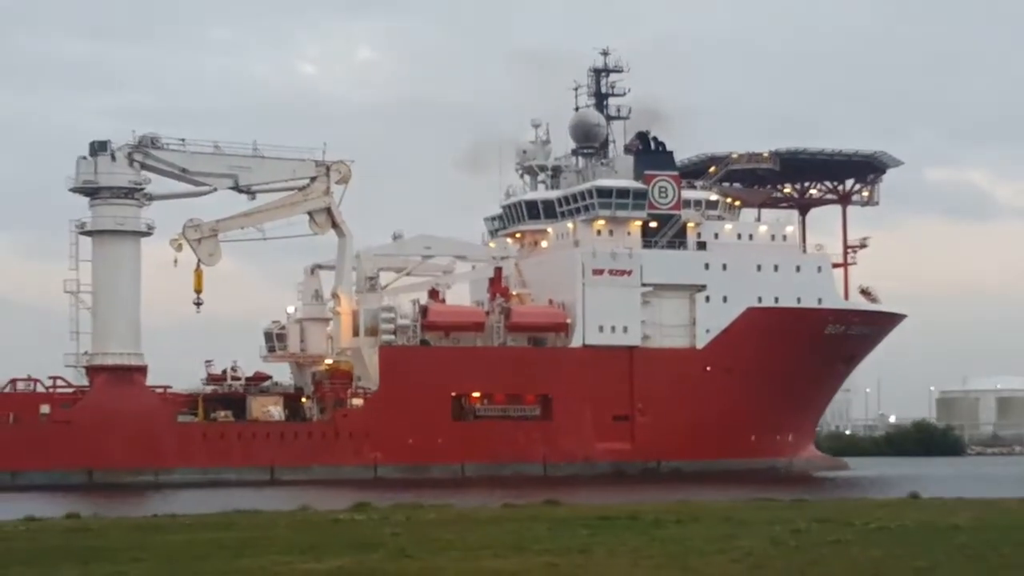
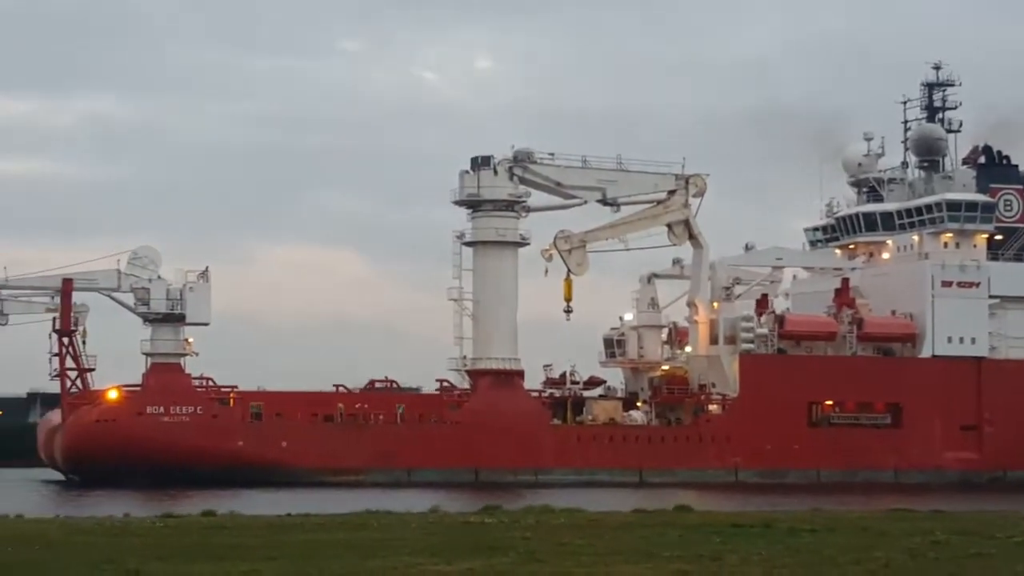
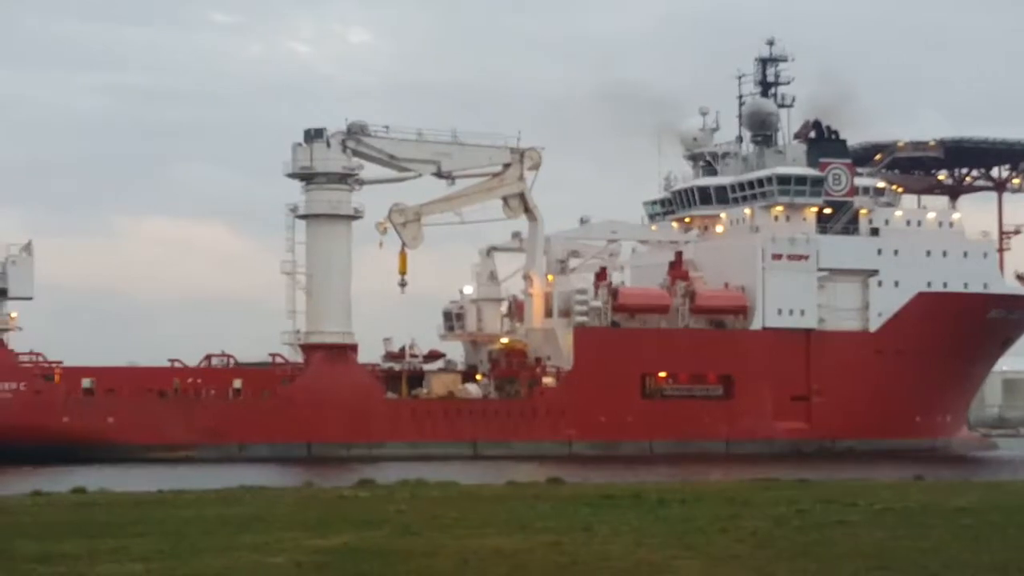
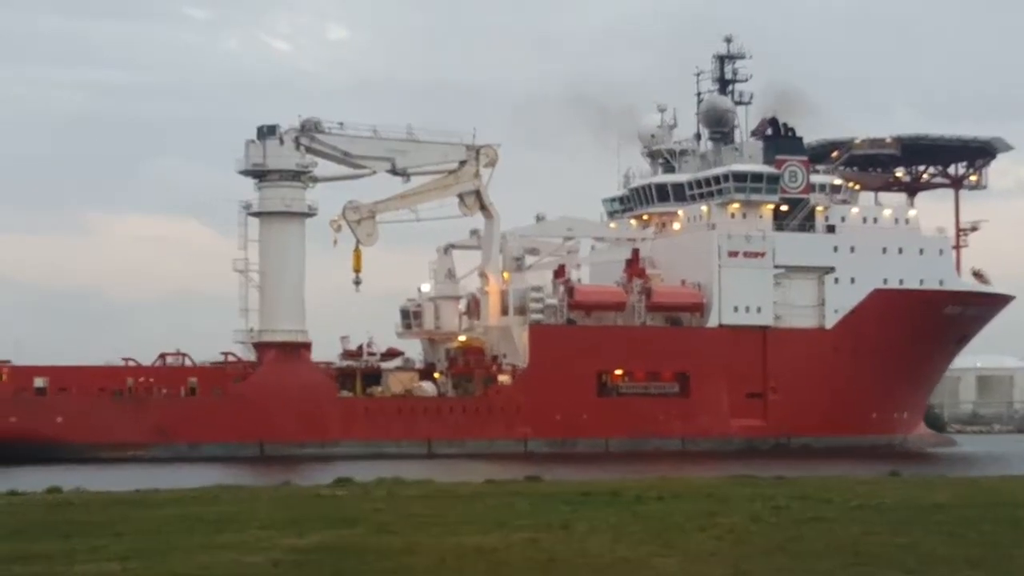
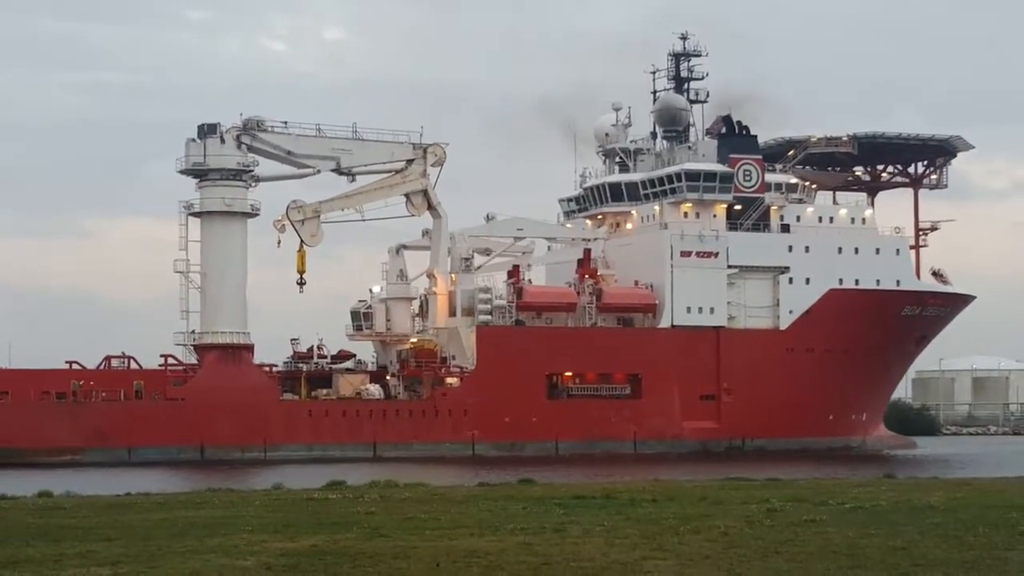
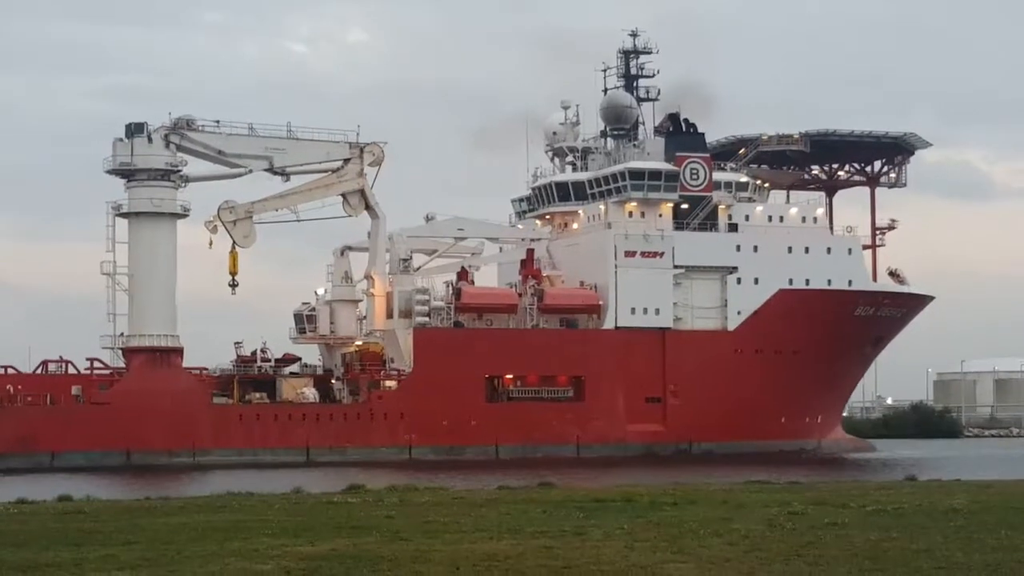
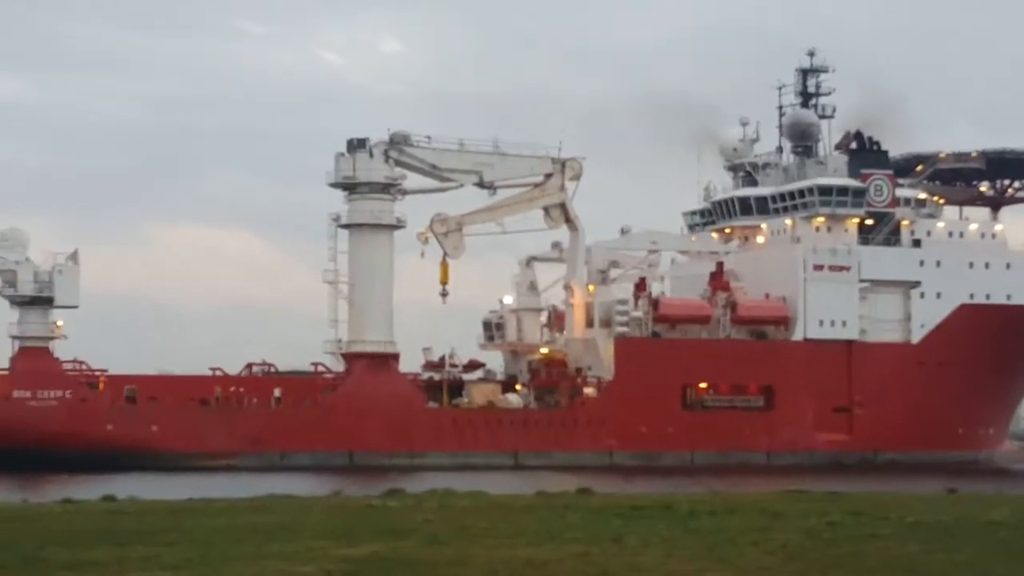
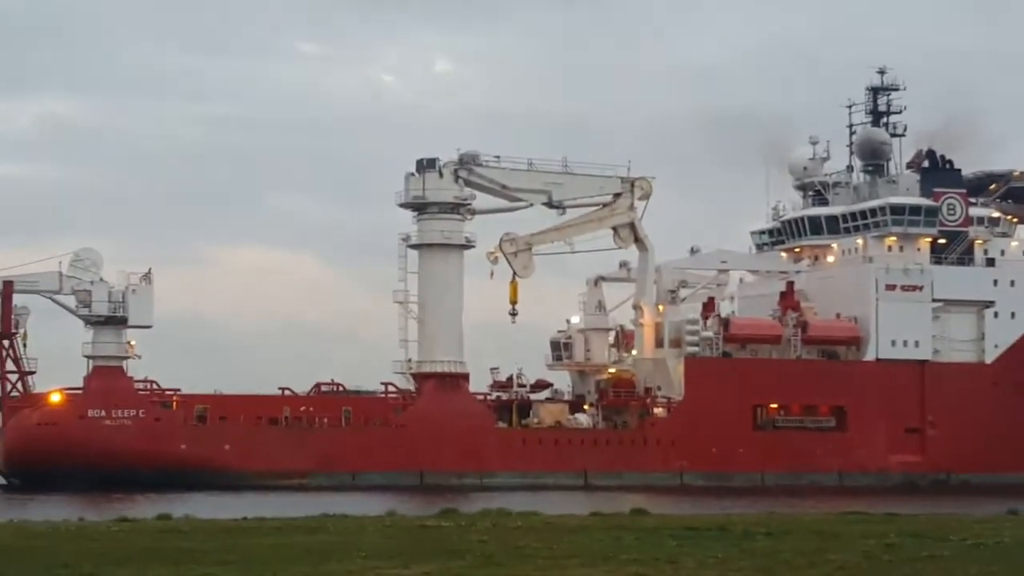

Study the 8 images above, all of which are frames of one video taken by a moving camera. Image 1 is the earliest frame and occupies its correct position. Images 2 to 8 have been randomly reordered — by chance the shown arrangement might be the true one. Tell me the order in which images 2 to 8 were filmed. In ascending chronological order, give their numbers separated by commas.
6, 5, 4, 3, 7, 8, 2
